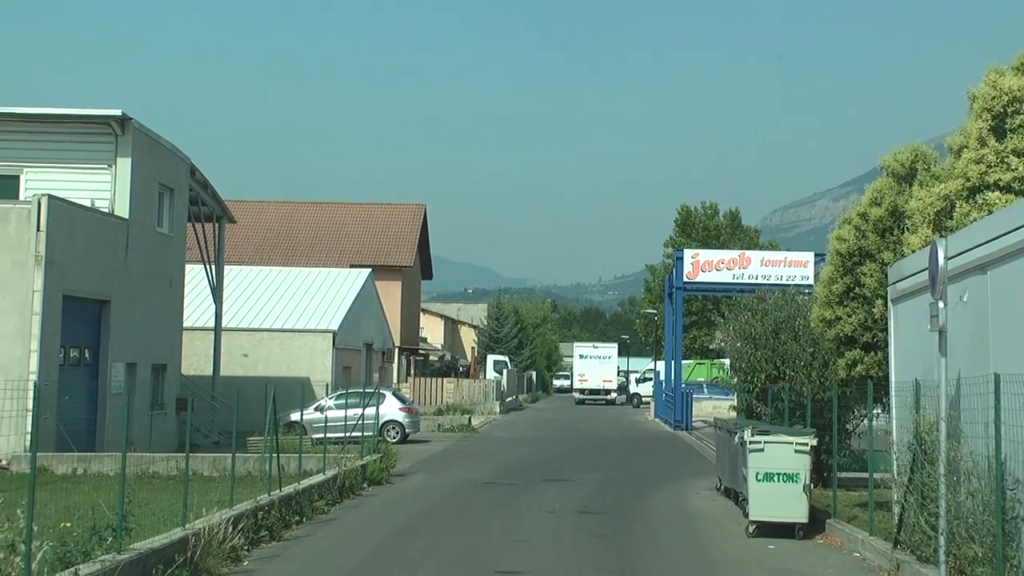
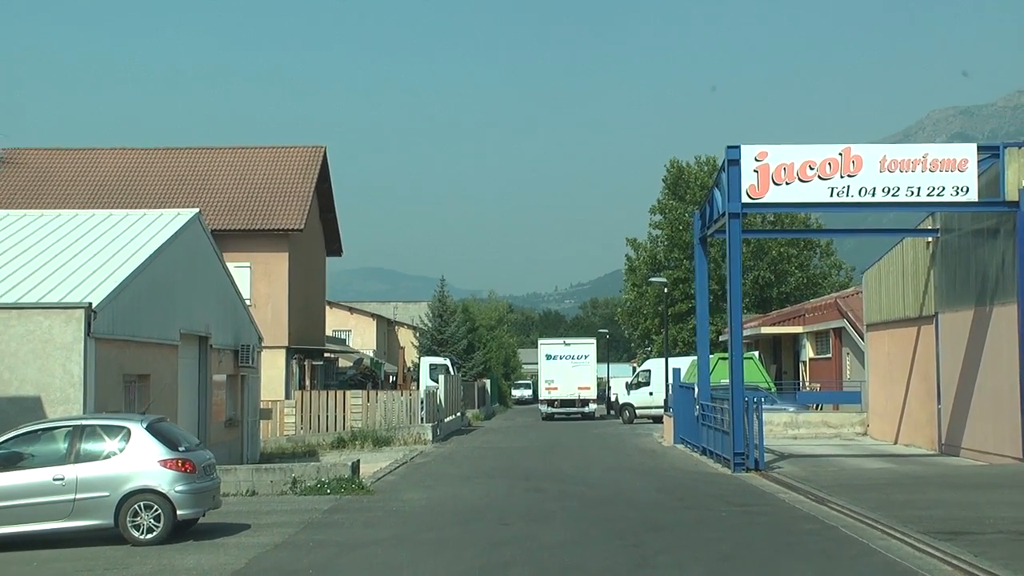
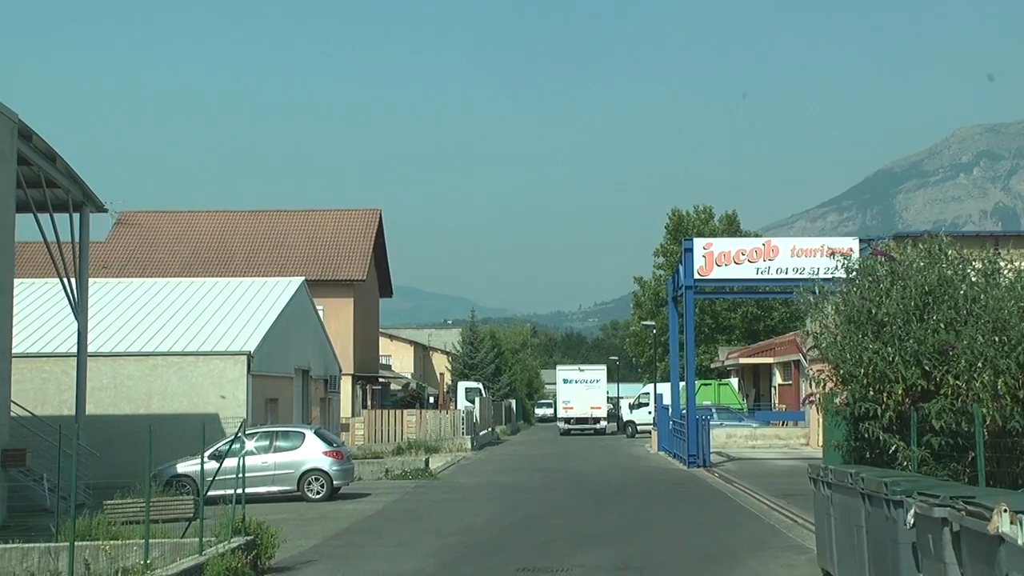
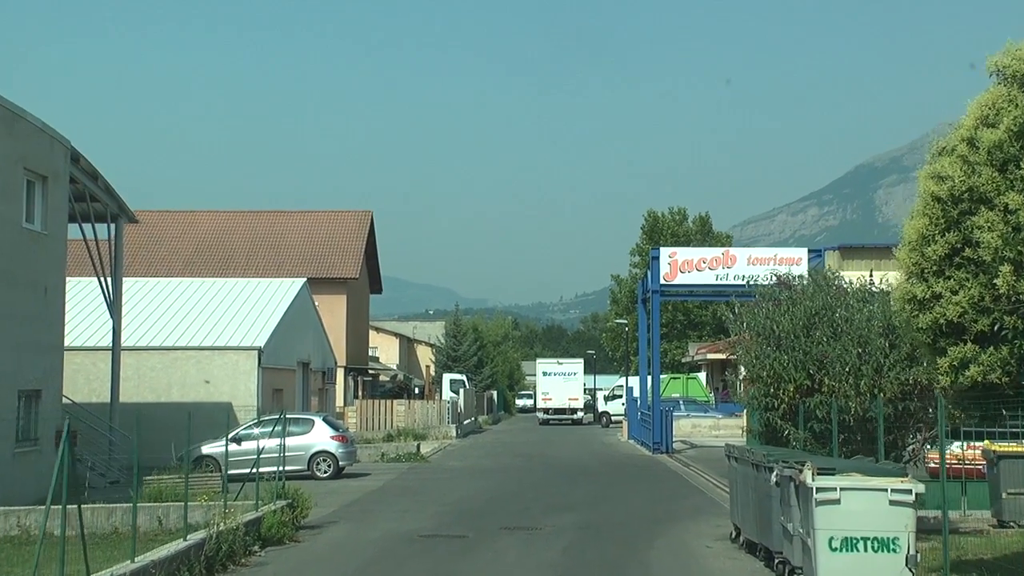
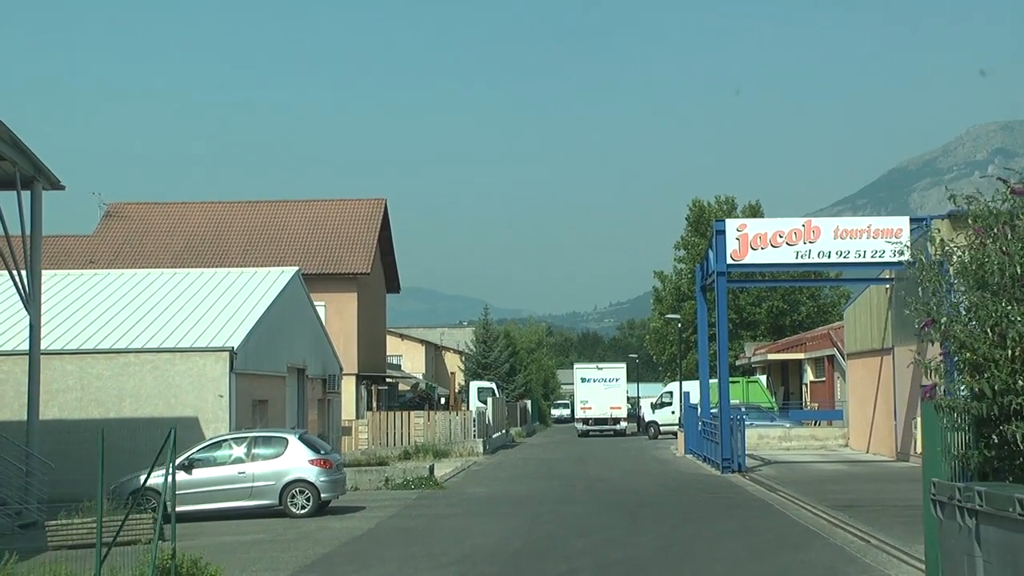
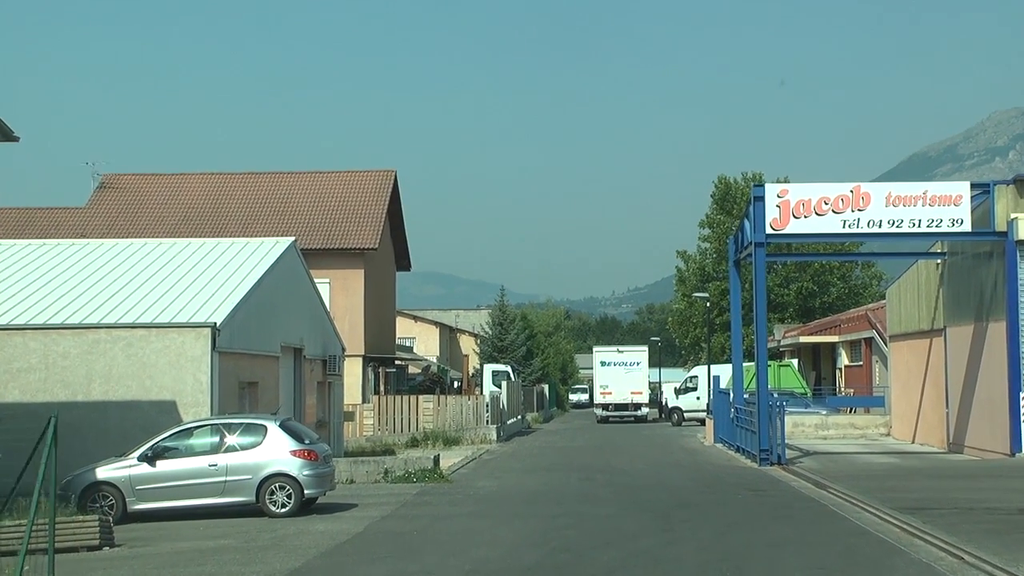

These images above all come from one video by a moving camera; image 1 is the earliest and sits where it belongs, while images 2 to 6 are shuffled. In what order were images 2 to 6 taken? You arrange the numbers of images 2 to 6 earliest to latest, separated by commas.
4, 3, 5, 6, 2
